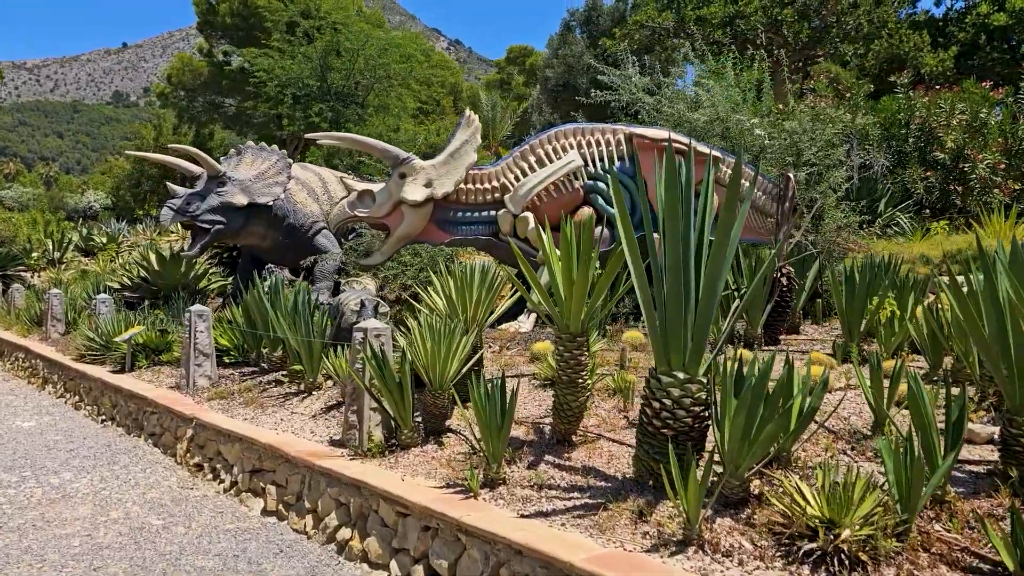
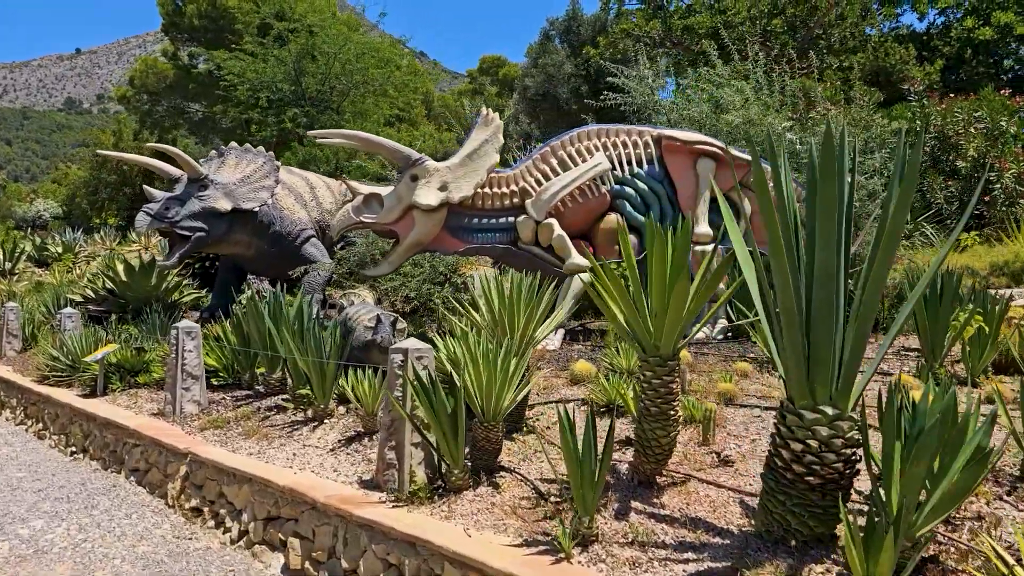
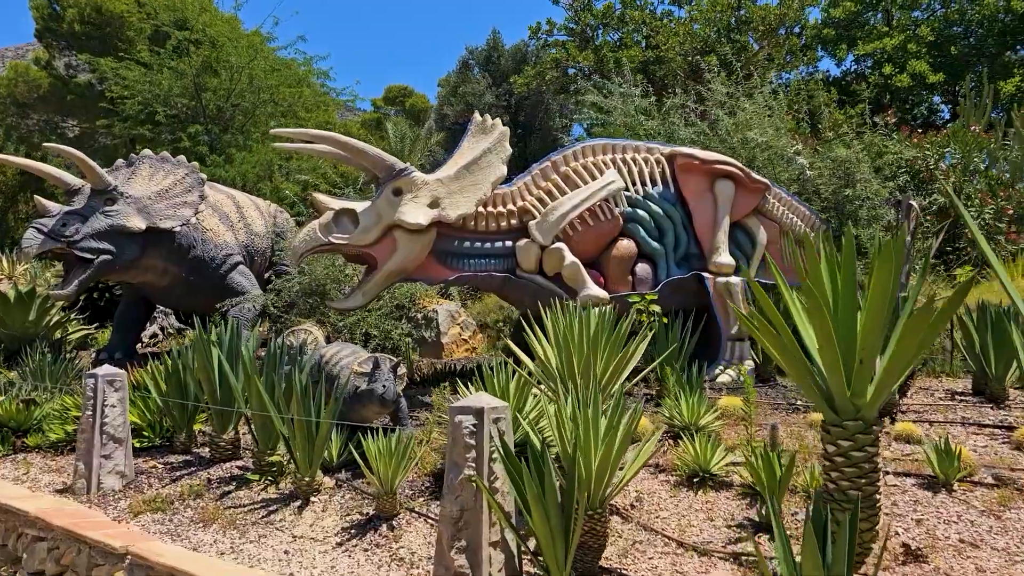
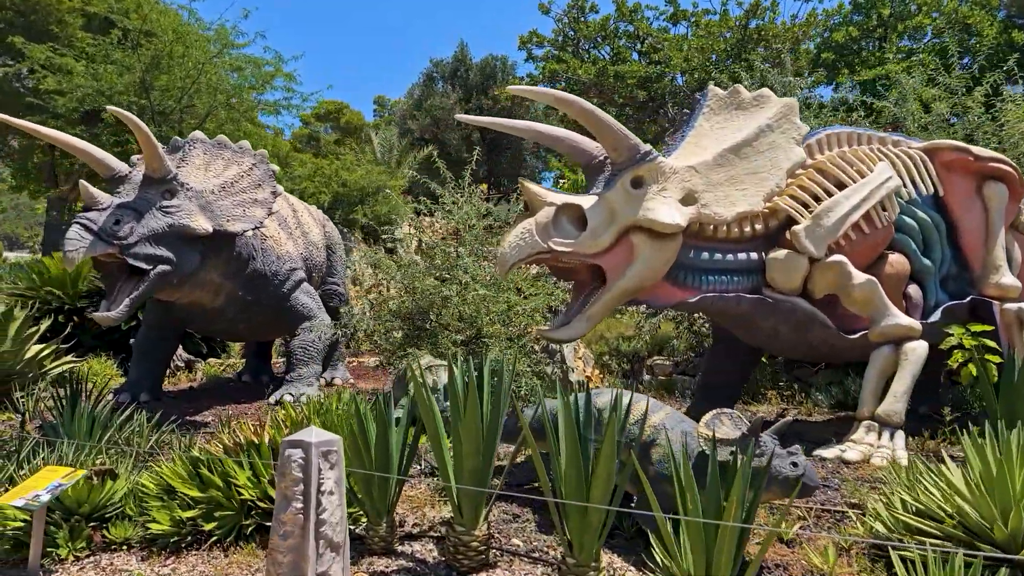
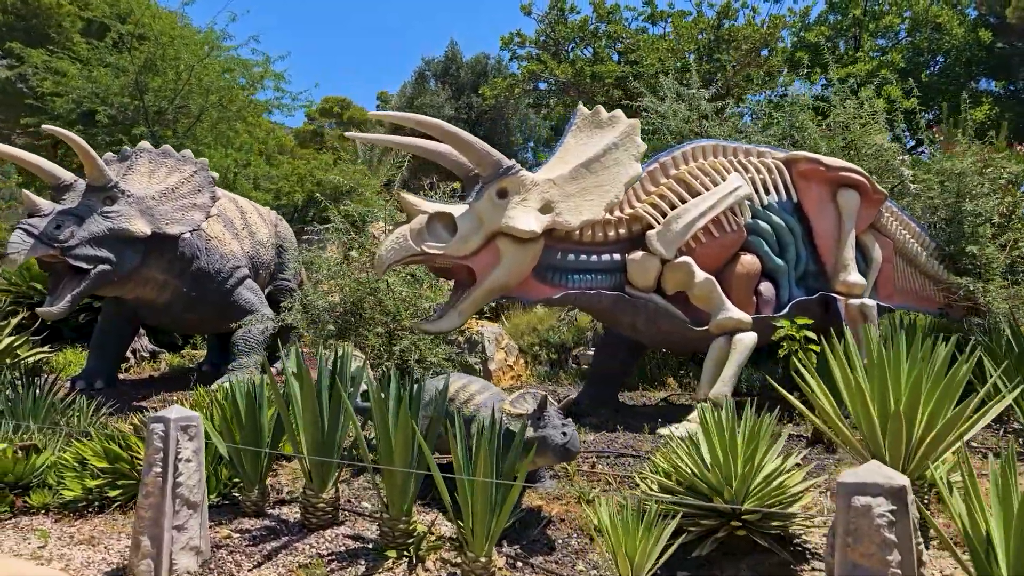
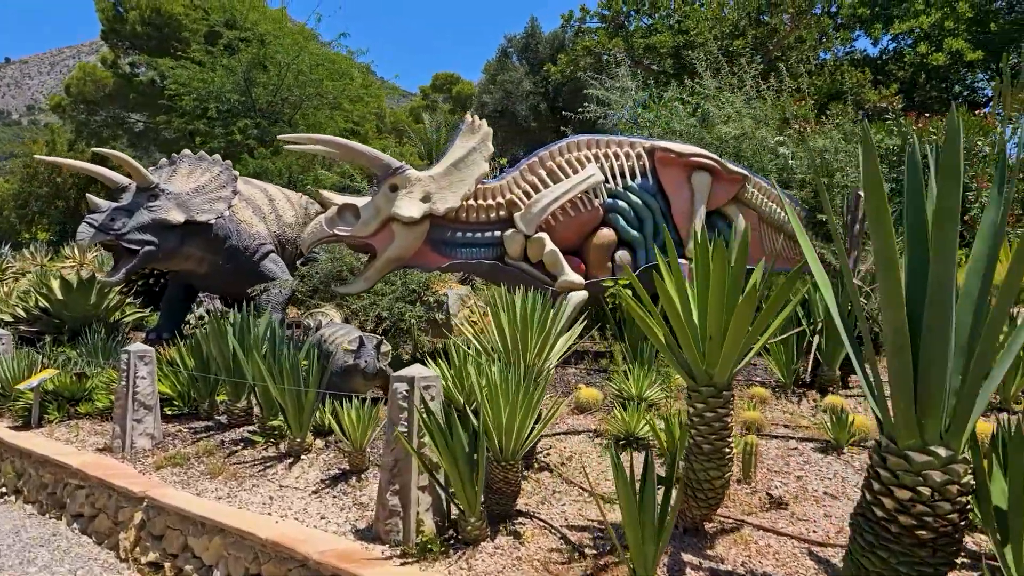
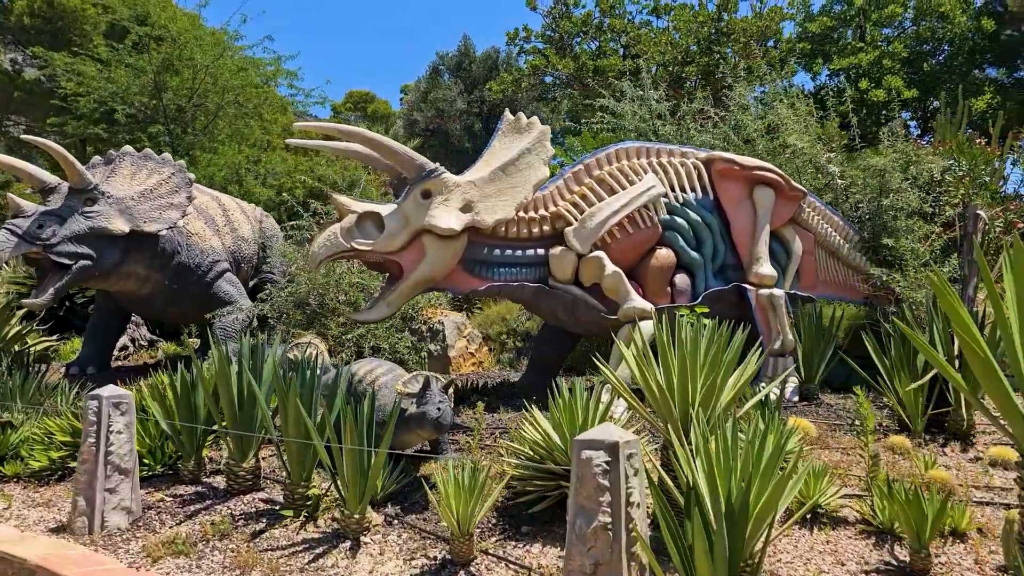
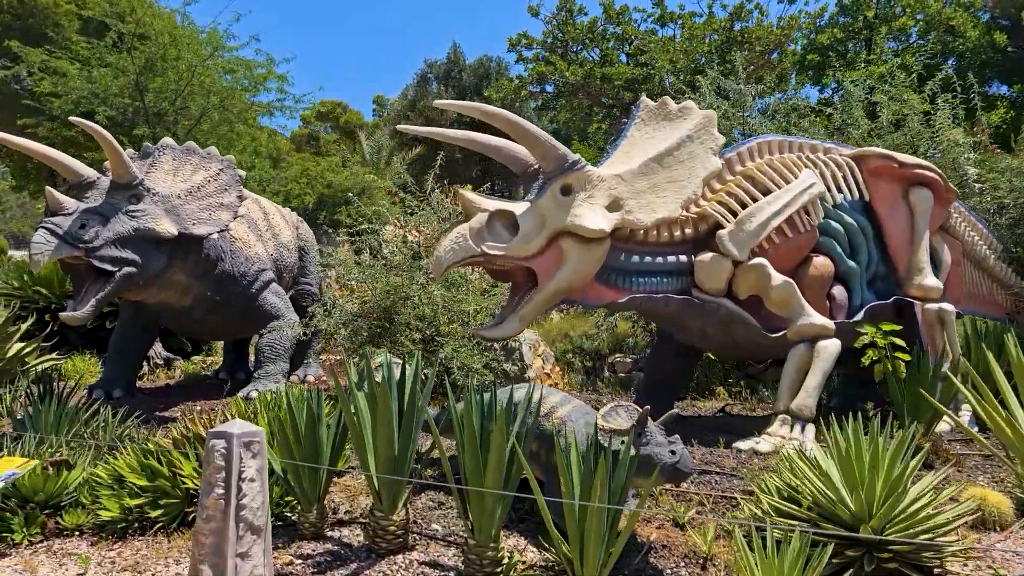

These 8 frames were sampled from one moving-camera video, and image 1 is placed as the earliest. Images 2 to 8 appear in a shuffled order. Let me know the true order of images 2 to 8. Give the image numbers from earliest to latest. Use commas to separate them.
2, 6, 3, 7, 5, 8, 4
